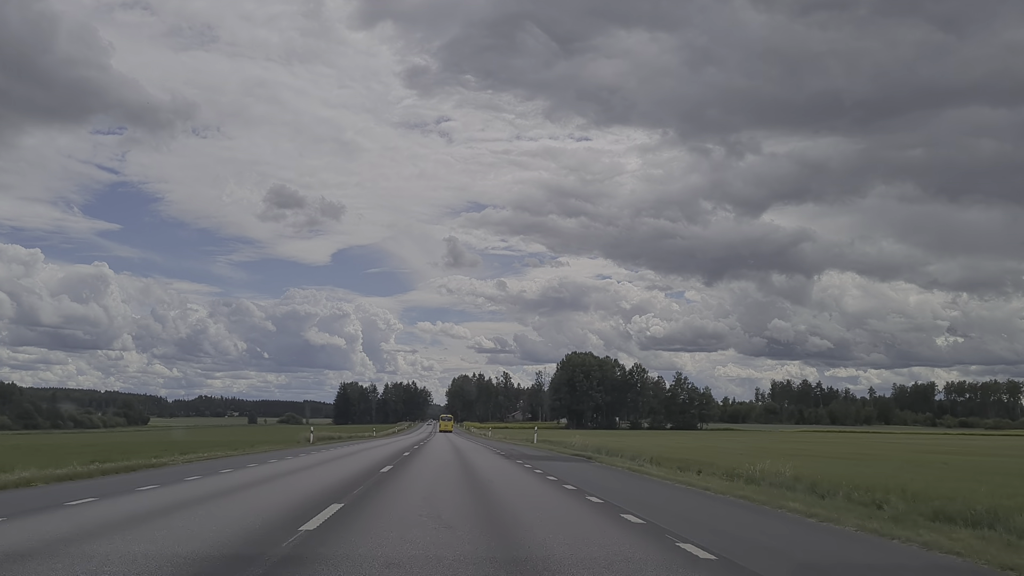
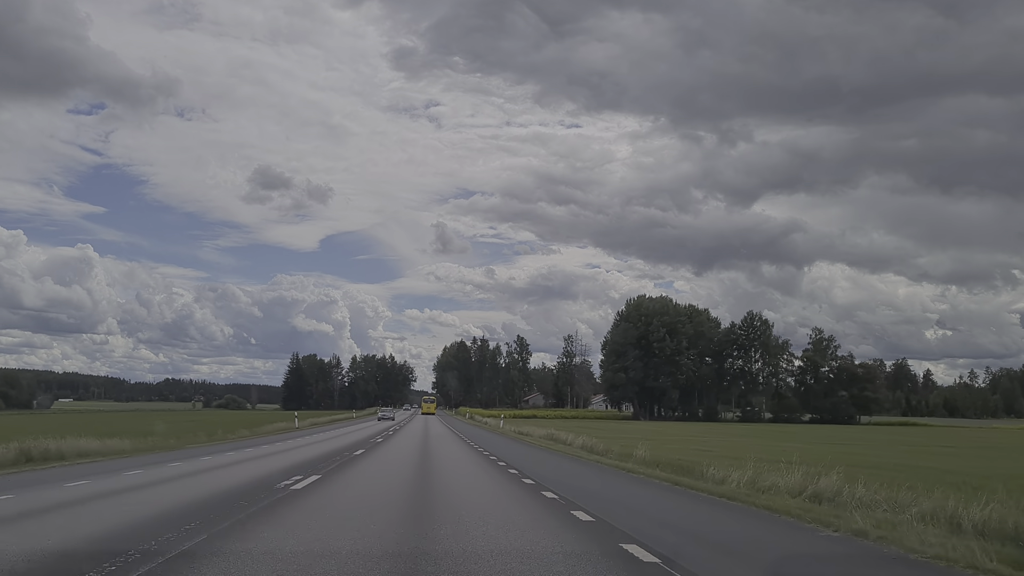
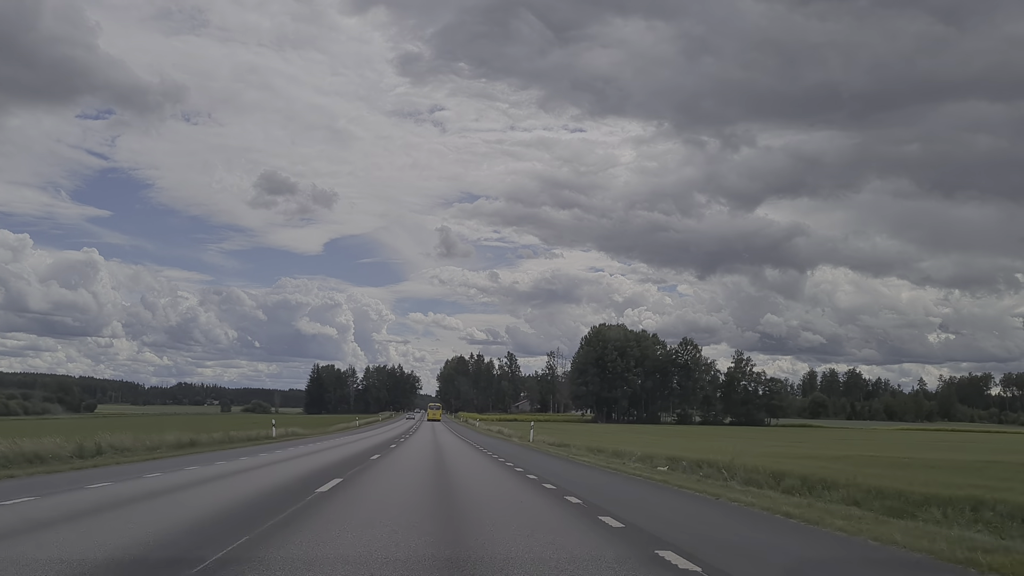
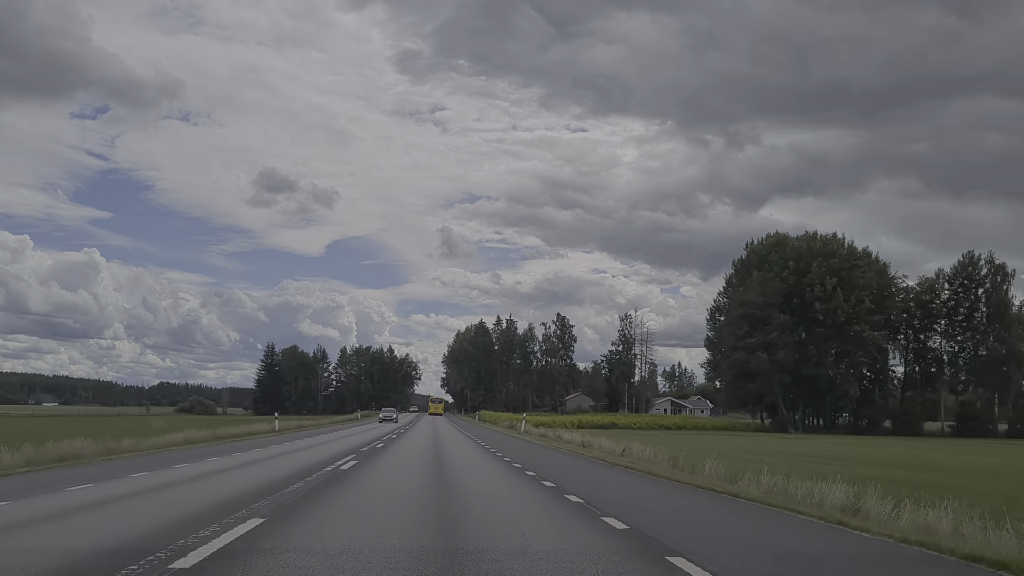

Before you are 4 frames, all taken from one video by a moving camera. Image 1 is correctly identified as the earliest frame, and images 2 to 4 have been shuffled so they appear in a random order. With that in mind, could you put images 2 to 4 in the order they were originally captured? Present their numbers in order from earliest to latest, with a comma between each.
3, 2, 4
